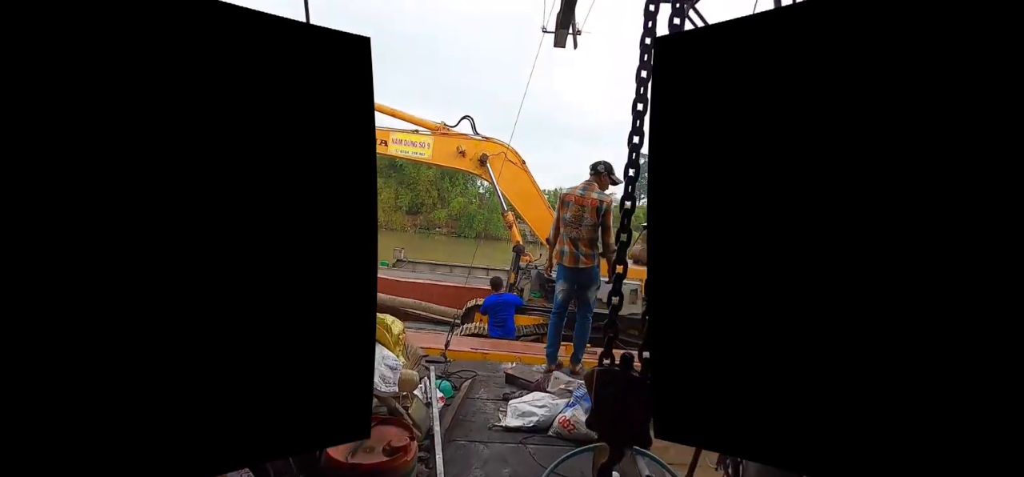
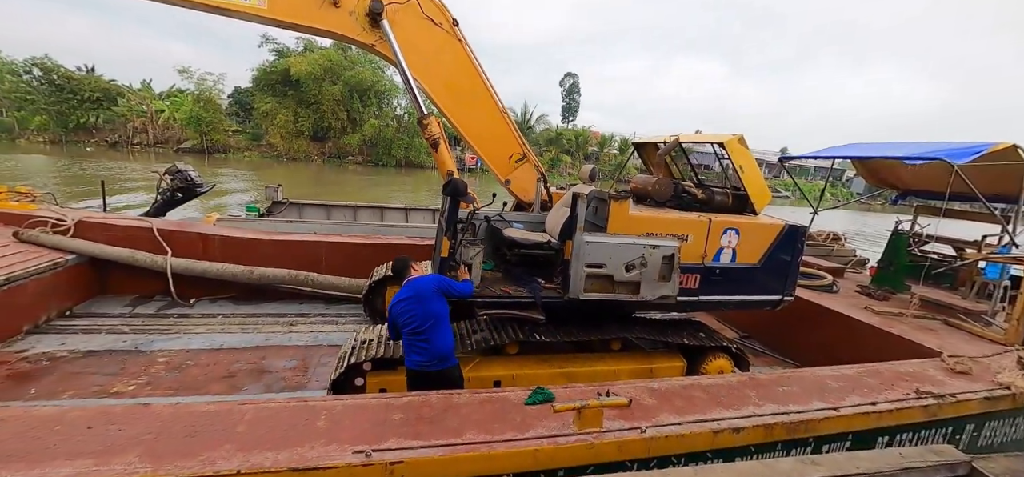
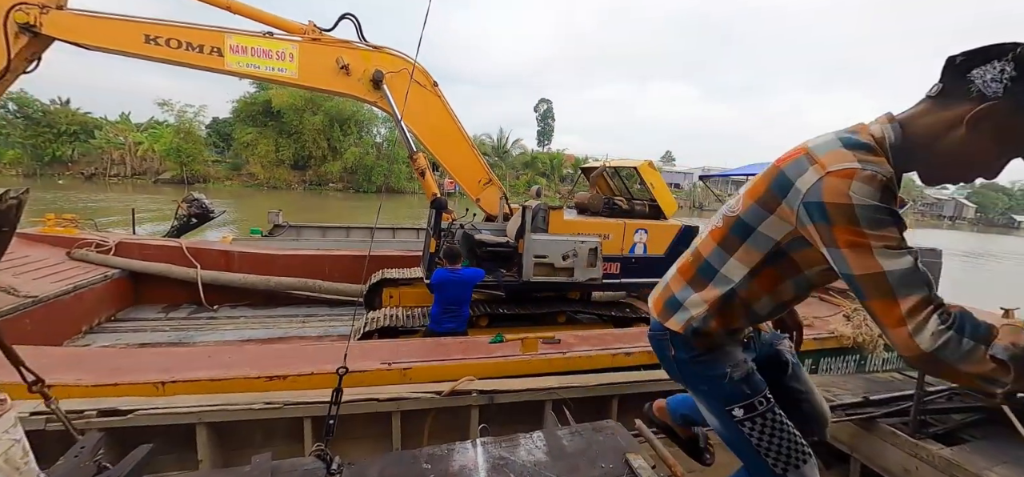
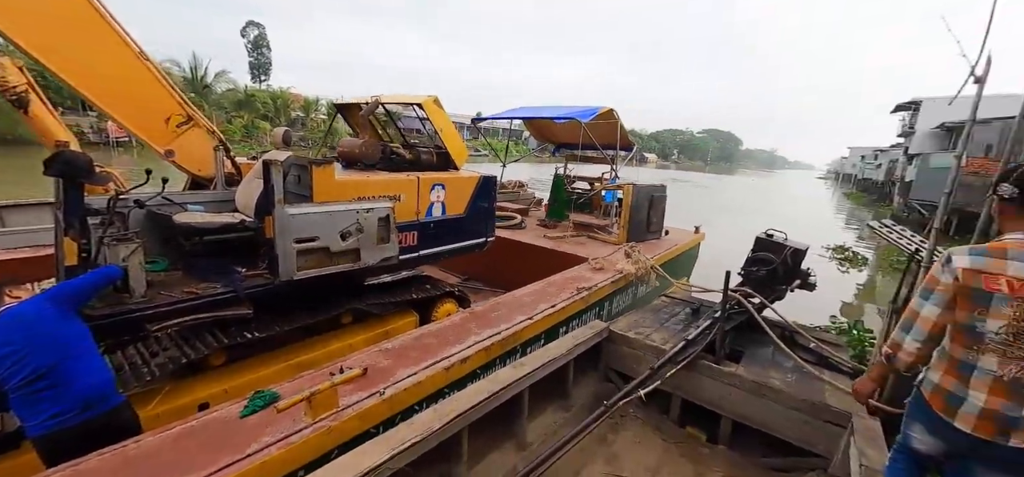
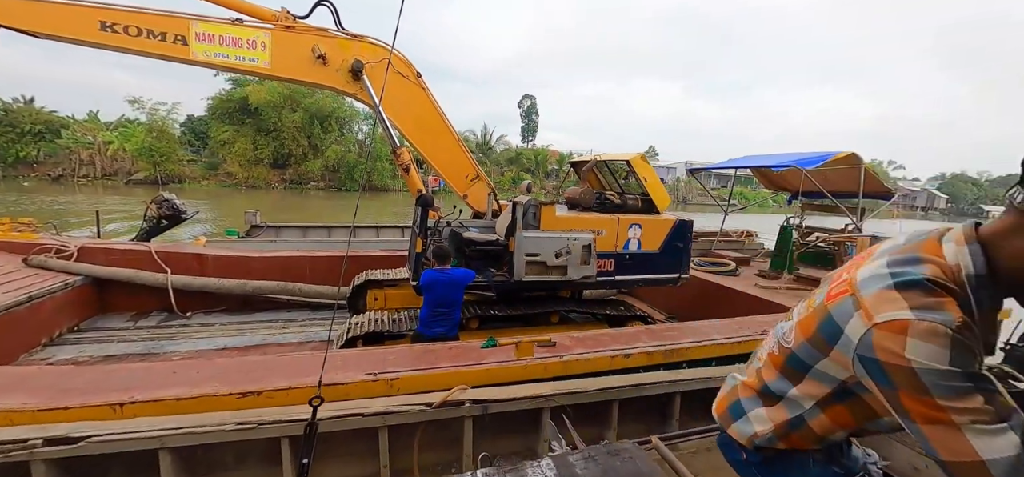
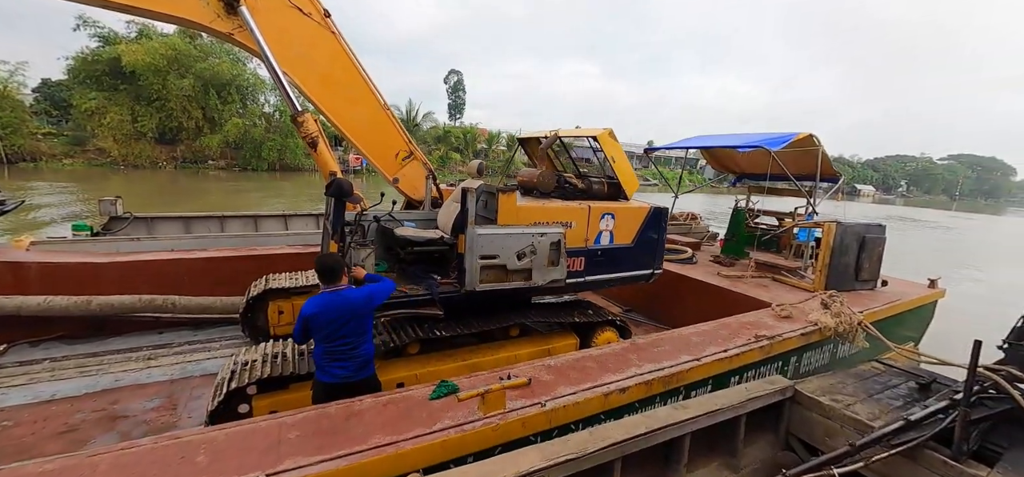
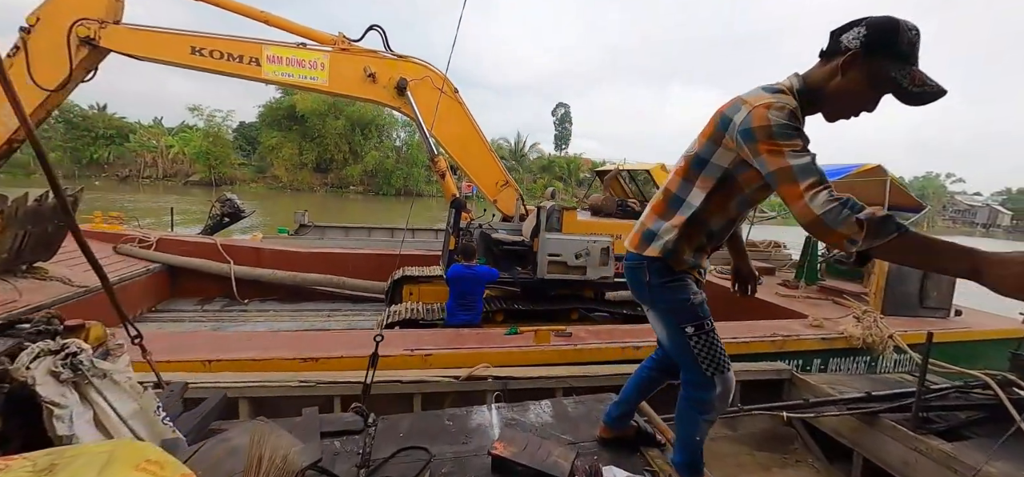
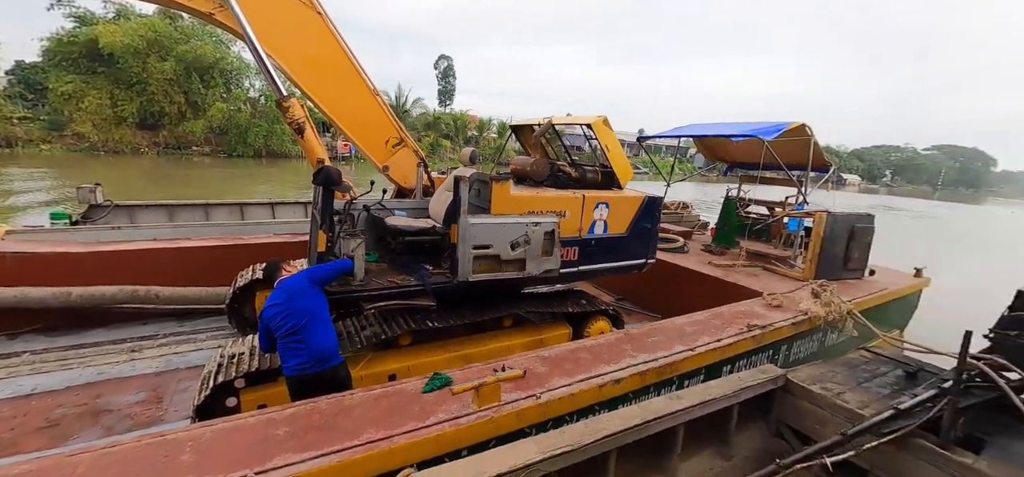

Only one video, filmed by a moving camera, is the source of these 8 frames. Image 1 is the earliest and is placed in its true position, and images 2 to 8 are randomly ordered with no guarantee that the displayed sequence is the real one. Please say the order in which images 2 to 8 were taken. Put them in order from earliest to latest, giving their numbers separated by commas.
7, 3, 5, 6, 2, 8, 4
